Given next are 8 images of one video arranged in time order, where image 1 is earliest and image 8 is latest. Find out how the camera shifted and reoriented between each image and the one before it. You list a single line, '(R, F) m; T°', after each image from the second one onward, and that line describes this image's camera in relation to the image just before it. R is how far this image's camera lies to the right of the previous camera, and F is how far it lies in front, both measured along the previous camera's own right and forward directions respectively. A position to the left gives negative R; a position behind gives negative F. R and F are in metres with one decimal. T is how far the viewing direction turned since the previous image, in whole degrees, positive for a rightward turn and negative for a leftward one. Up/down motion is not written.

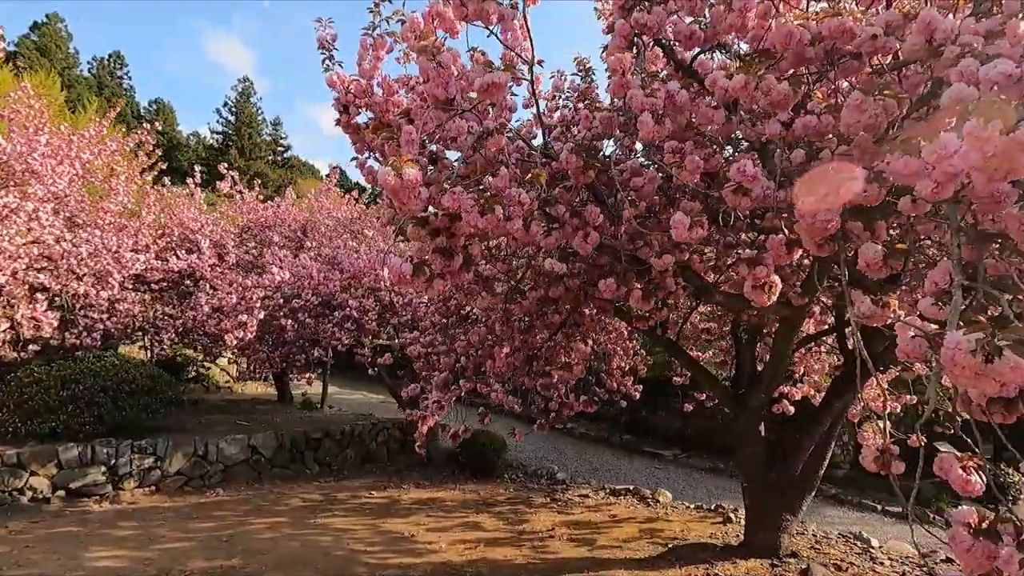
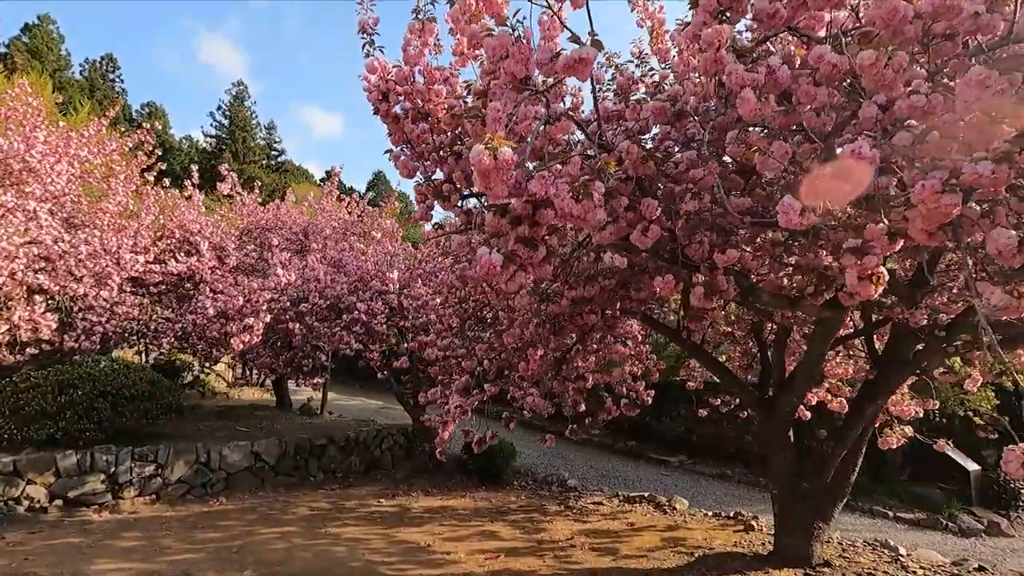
(-0.3, +0.1) m; +1°
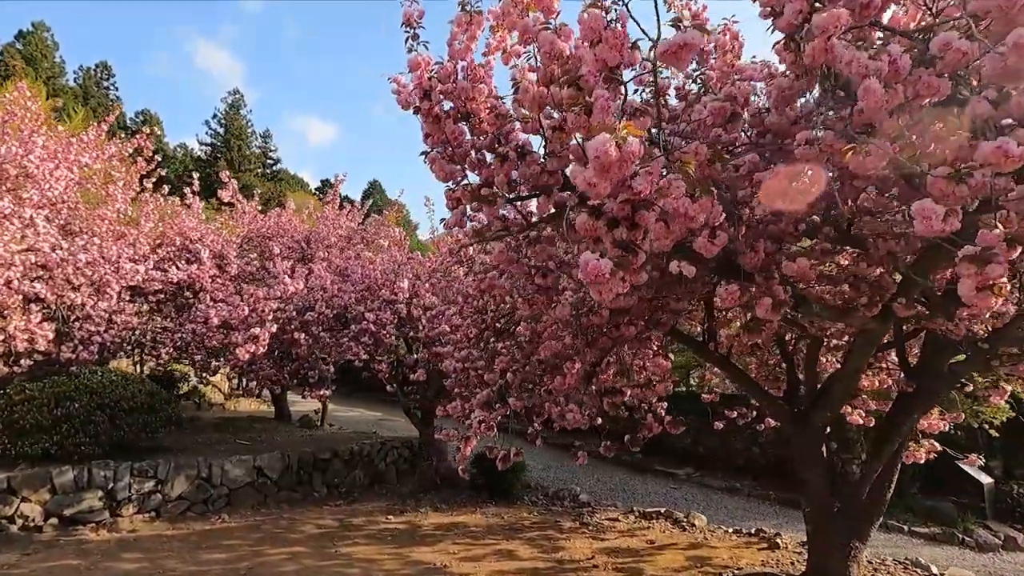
(-0.3, +0.2) m; +1°
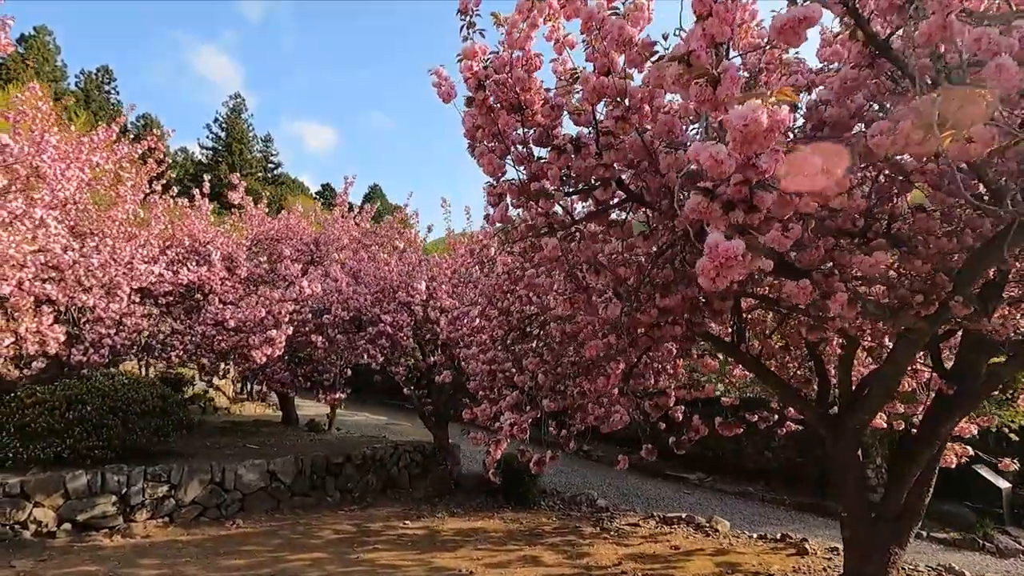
(-0.3, +0.1) m; 0°
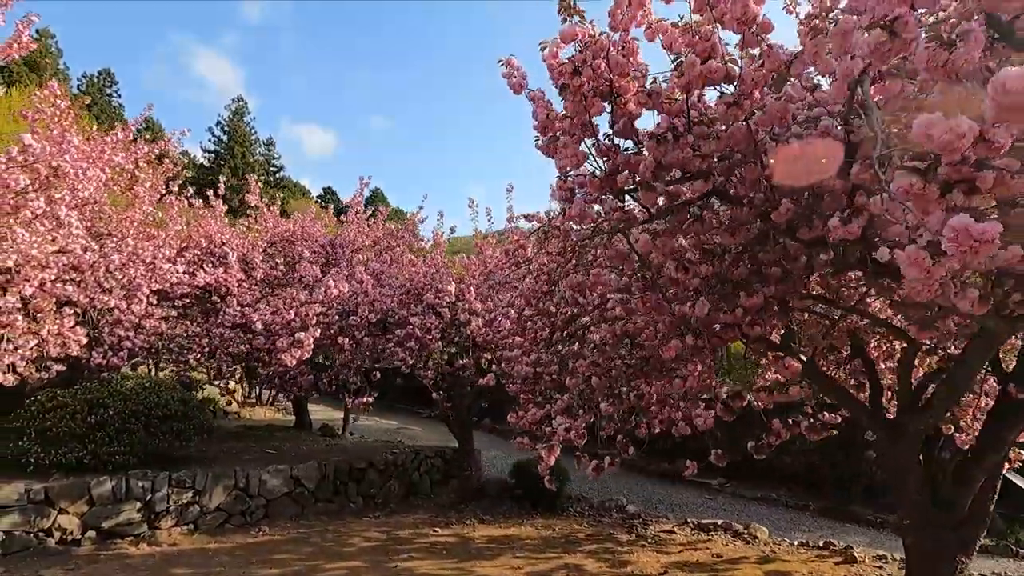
(-0.4, +0.1) m; 0°
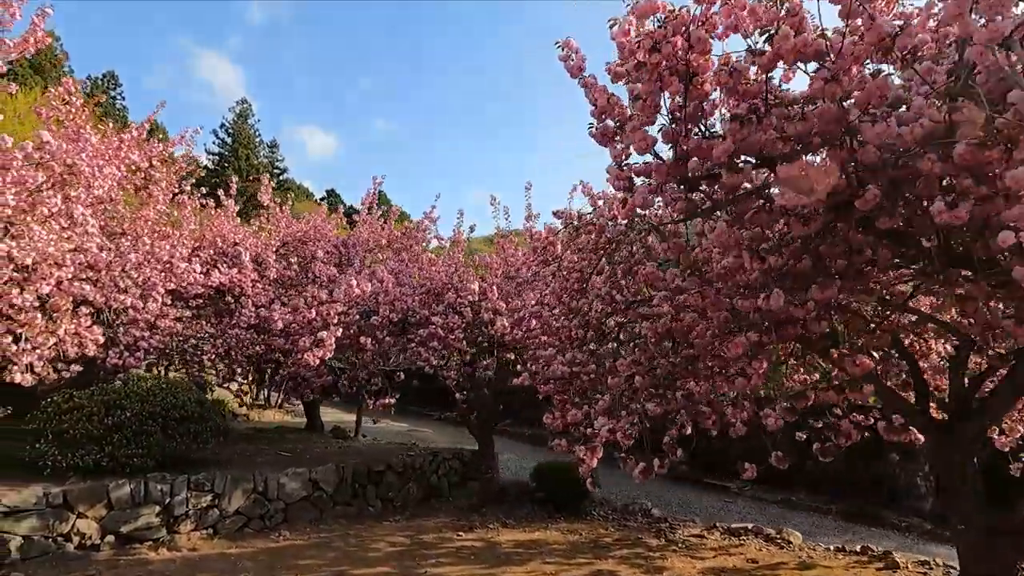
(-0.3, +0.1) m; 0°
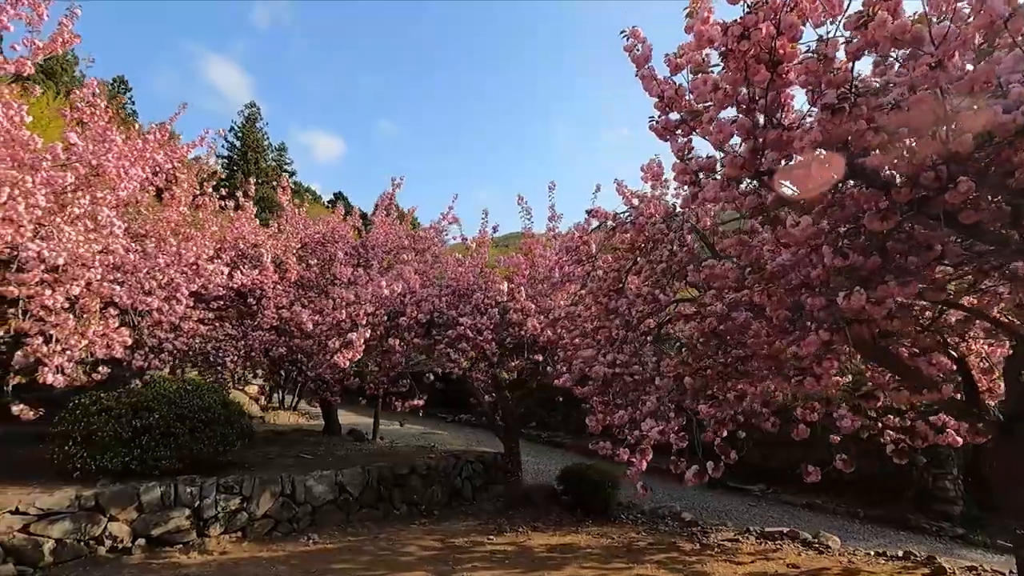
(-0.3, +0.1) m; -1°
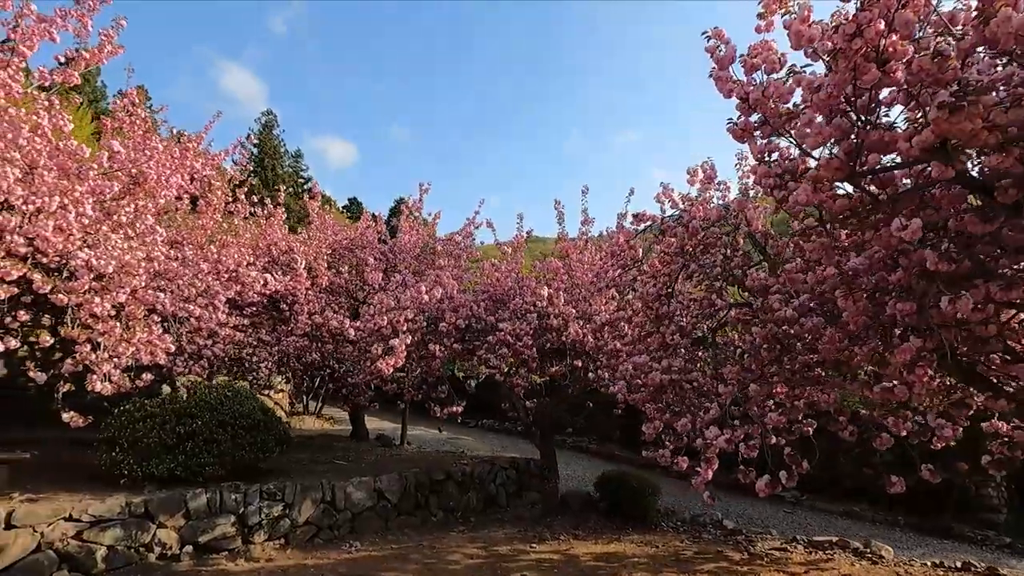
(-0.4, 0.0) m; -1°
